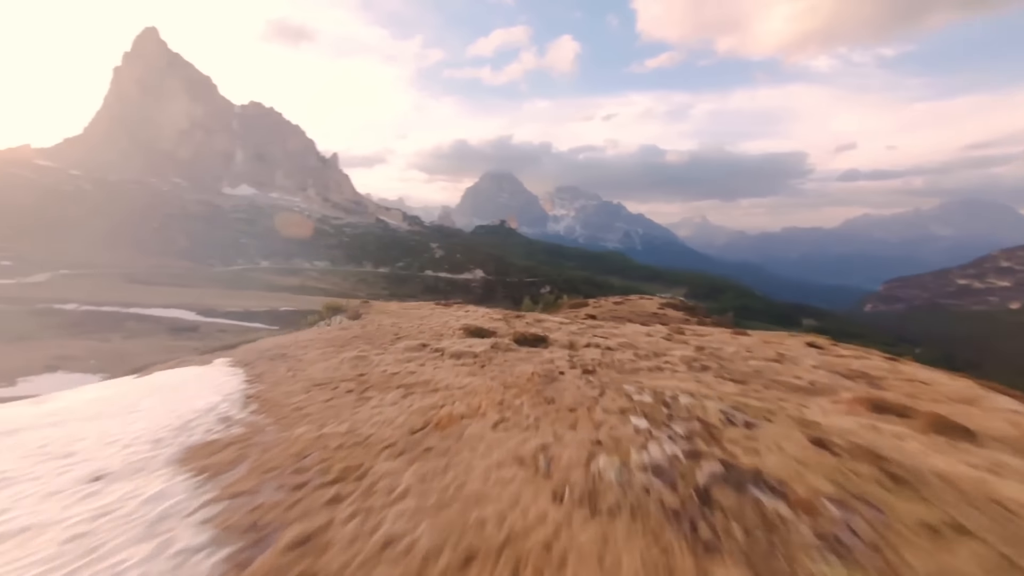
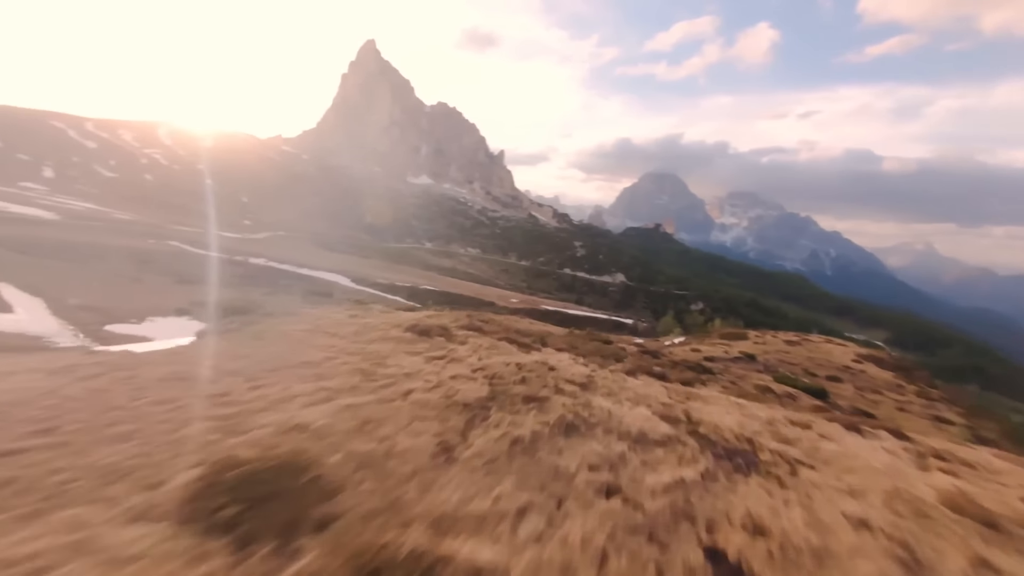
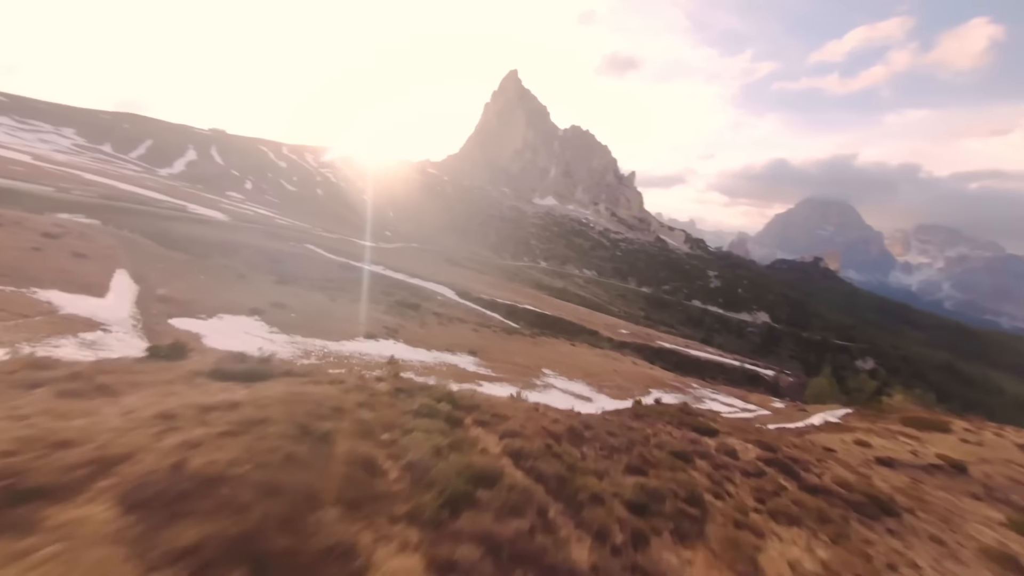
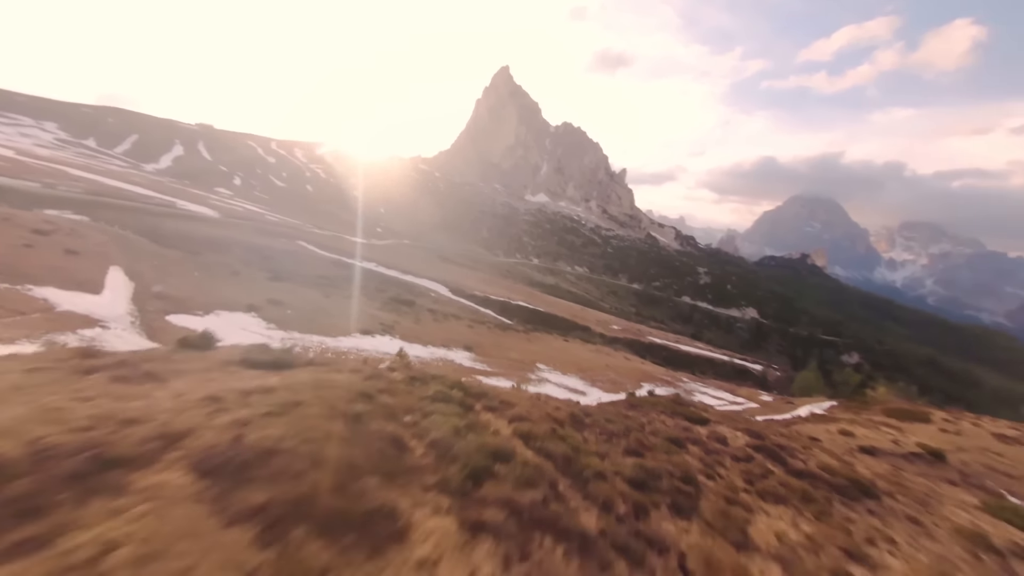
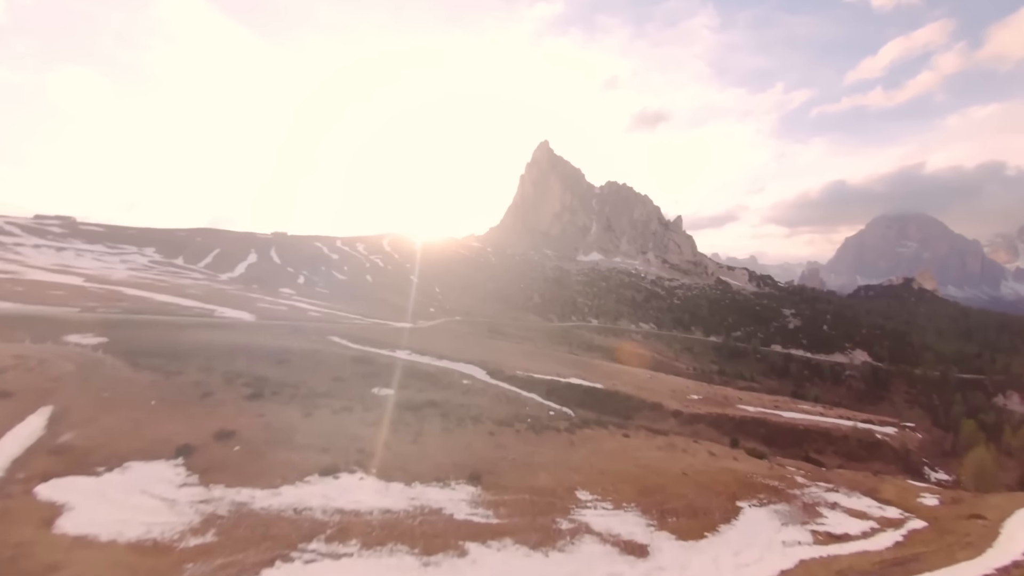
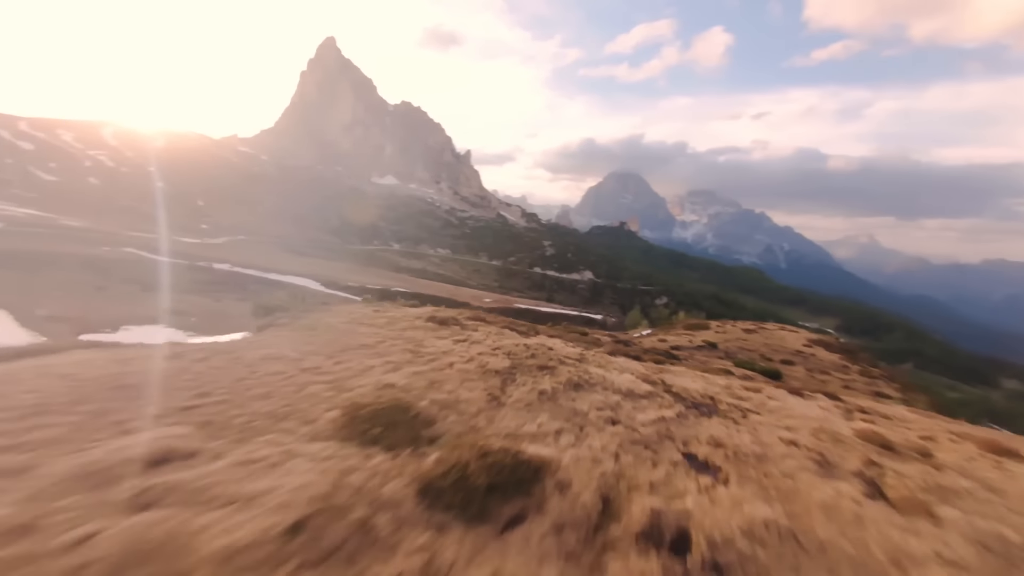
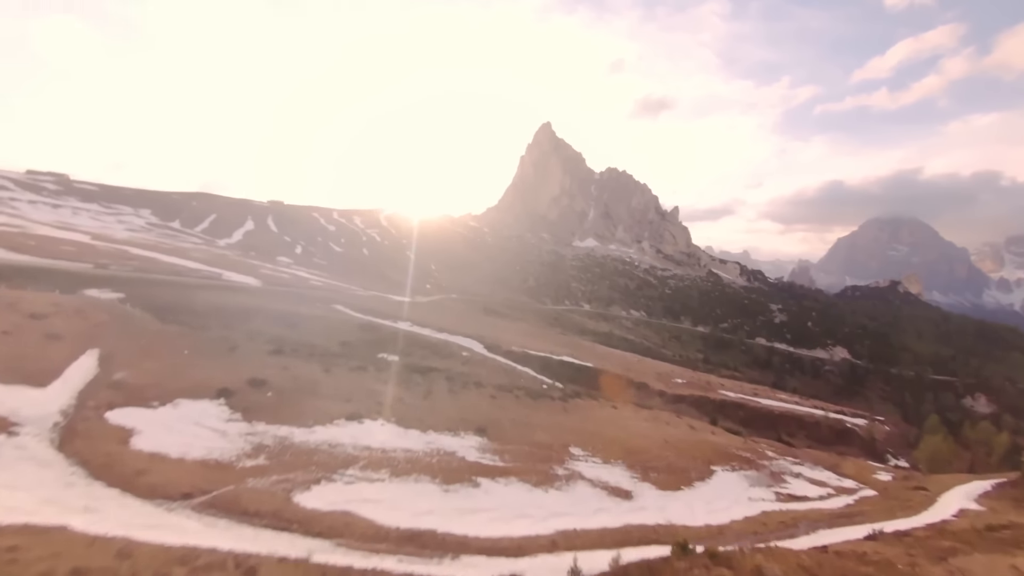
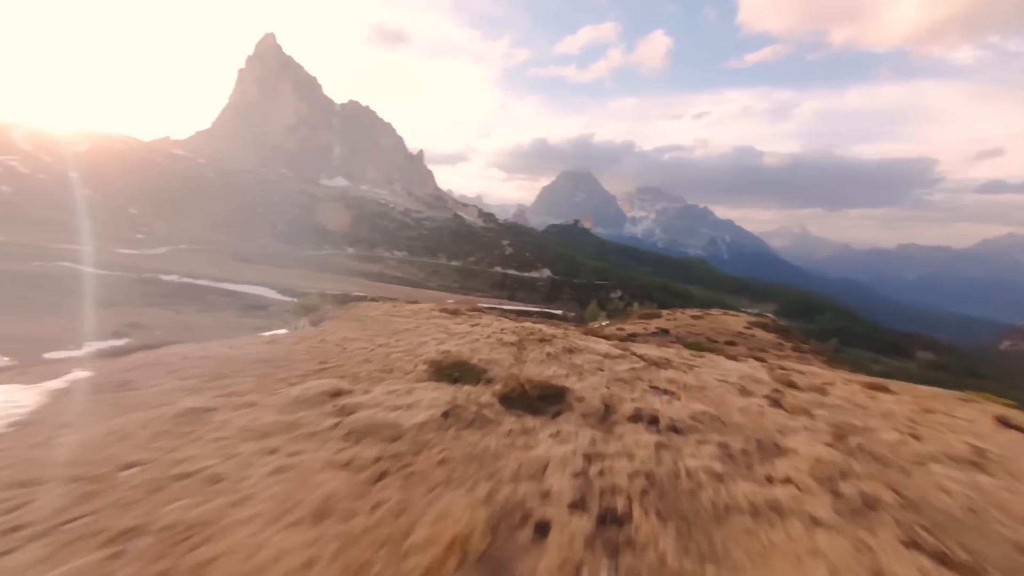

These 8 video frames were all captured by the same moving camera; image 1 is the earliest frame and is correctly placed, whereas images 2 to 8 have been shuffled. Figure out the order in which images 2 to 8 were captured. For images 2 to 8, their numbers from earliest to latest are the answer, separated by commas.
8, 2, 3, 7, 5, 4, 6
